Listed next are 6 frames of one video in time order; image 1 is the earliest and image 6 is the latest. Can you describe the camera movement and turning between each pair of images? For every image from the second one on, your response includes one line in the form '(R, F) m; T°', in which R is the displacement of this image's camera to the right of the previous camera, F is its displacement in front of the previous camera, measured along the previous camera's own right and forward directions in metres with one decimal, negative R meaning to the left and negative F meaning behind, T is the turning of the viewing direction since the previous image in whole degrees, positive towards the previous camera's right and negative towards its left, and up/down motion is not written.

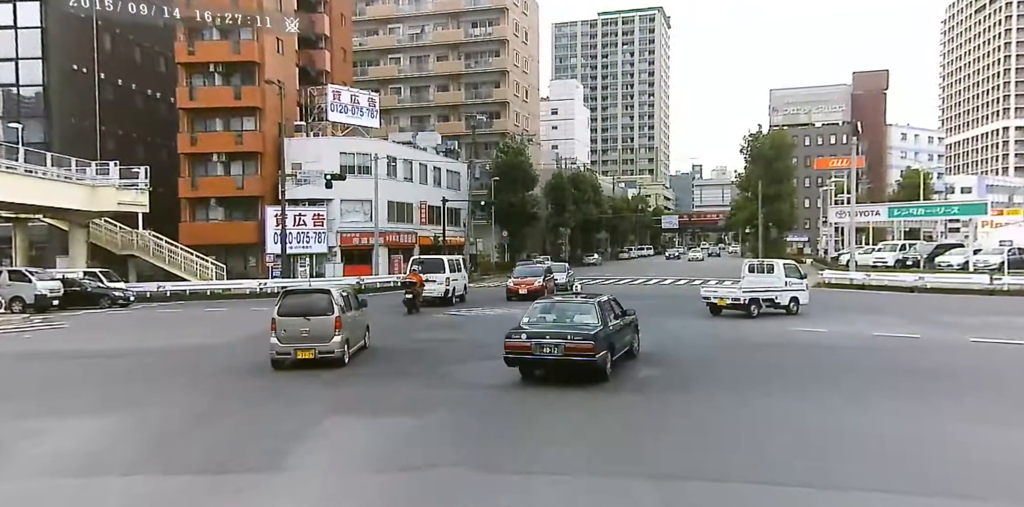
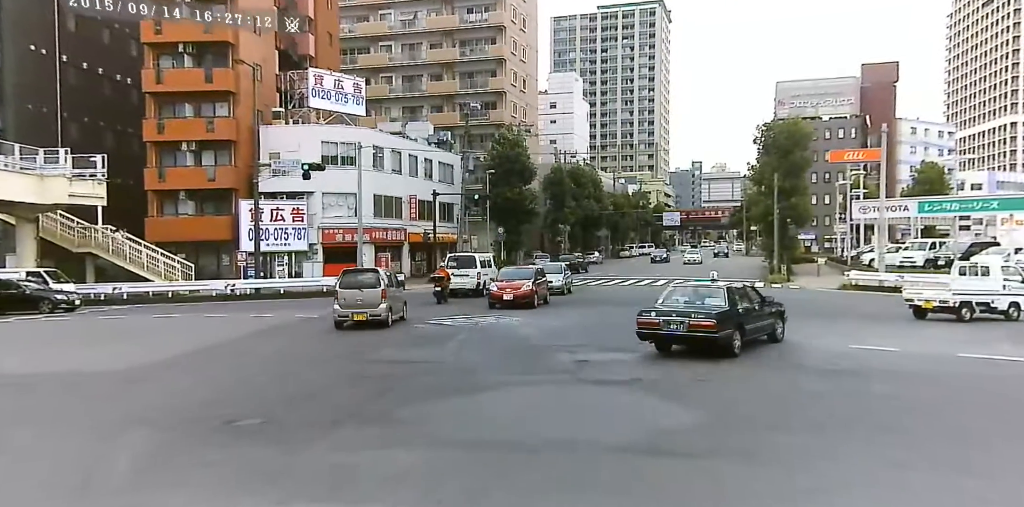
(+0.1, +3.5) m; 0°
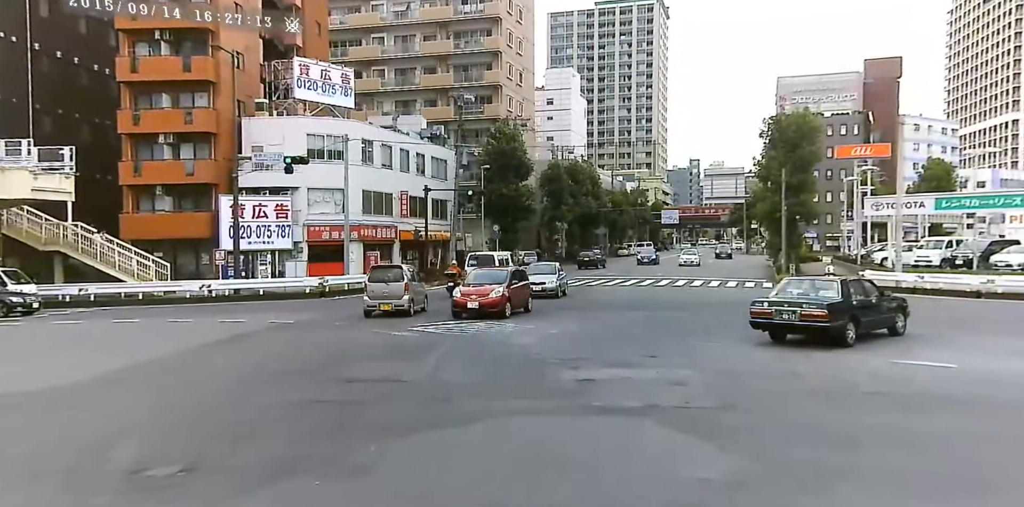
(+0.1, +2.0) m; 0°
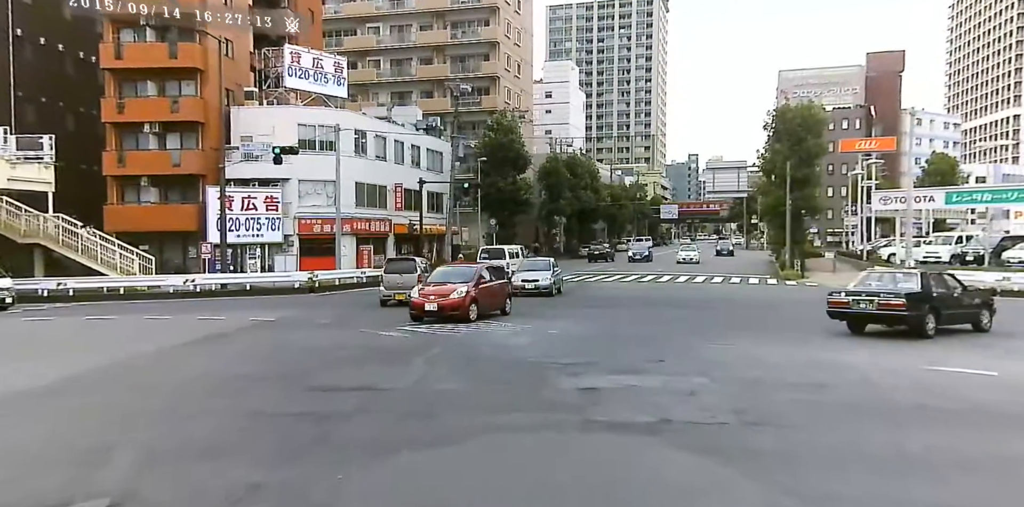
(0.0, +1.1) m; 0°
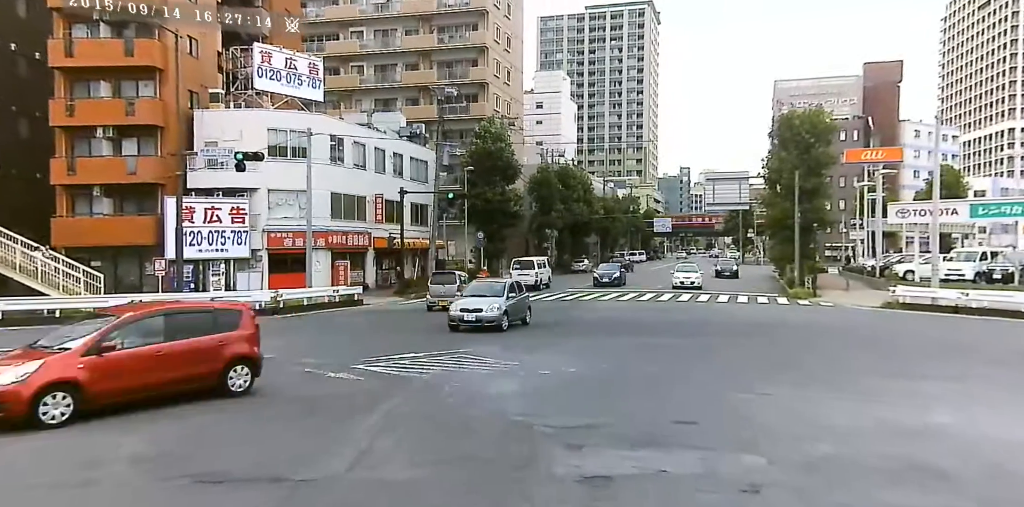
(+0.2, +3.0) m; +1°
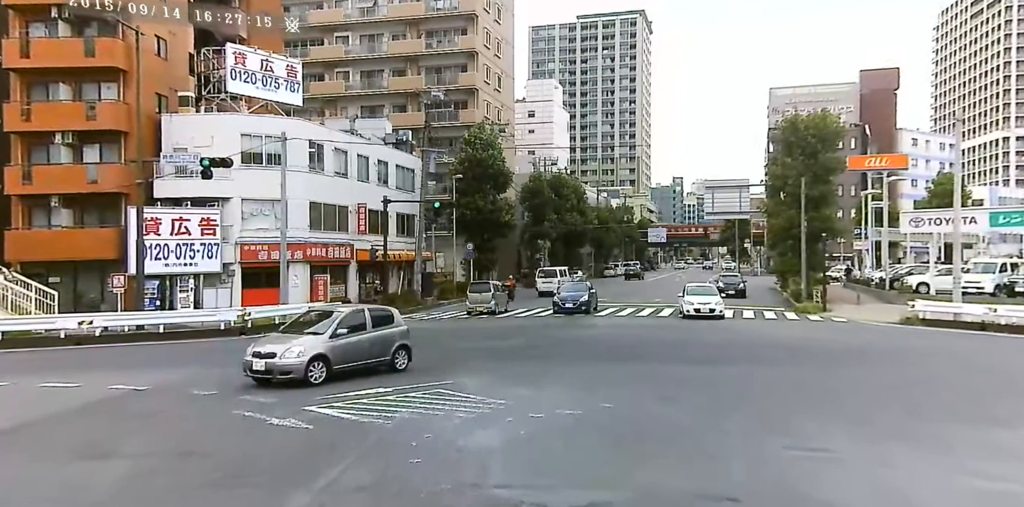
(+0.1, +2.2) m; +1°
